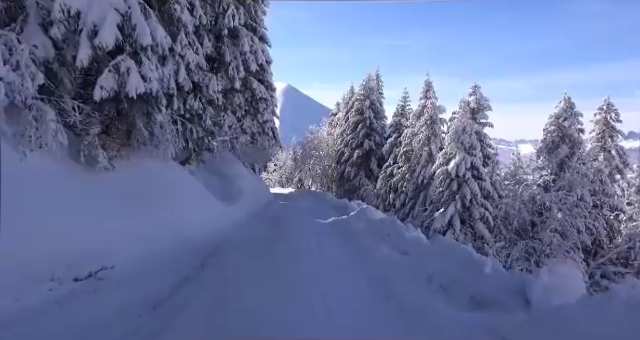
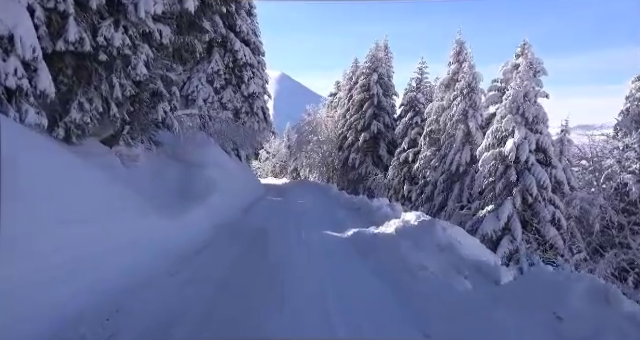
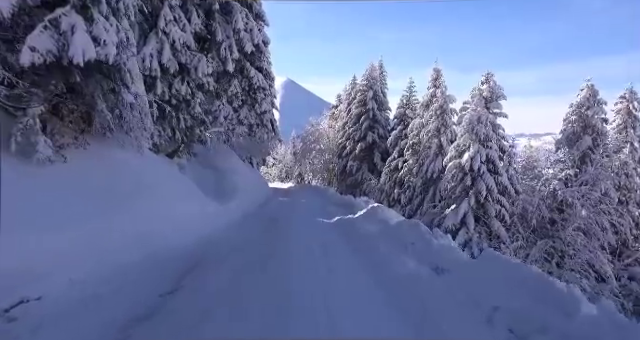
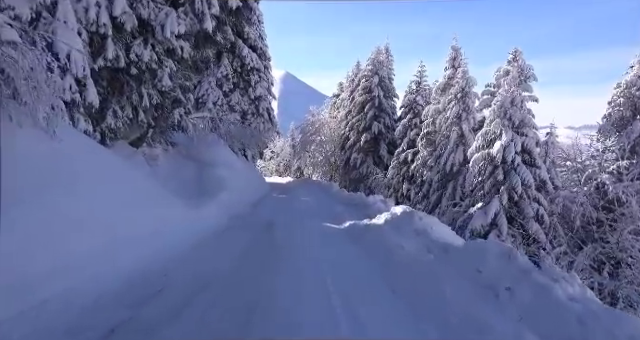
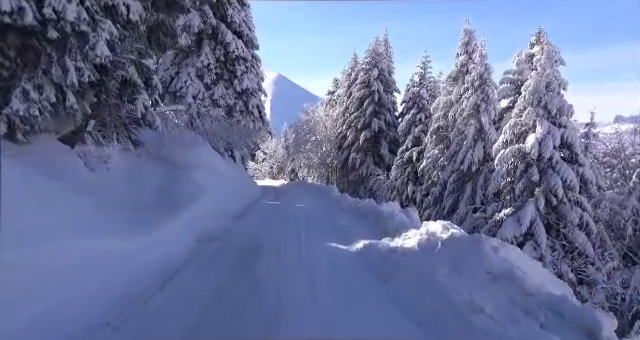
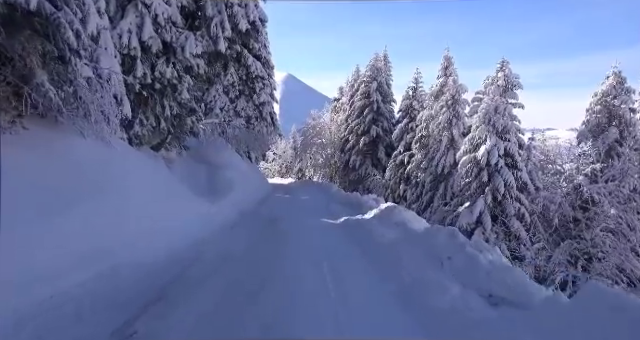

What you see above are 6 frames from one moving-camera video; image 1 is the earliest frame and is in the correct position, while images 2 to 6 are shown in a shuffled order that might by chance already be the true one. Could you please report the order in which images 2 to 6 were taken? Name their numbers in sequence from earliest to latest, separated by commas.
3, 6, 4, 2, 5
